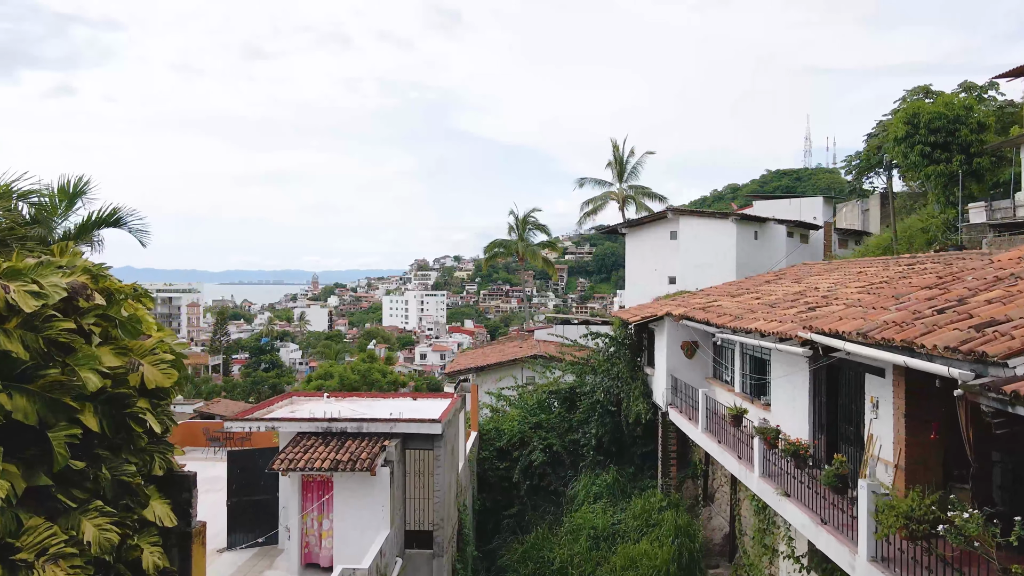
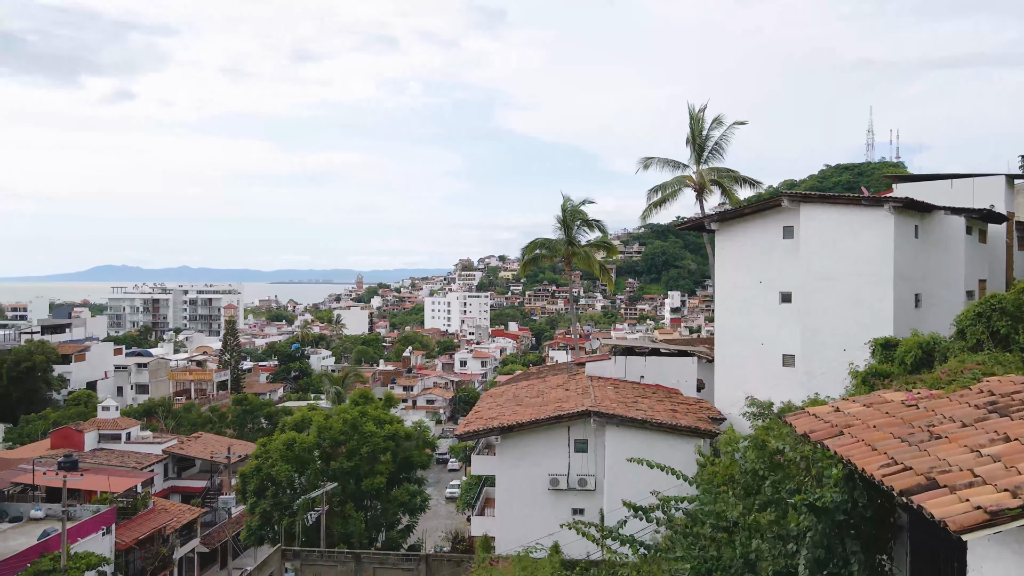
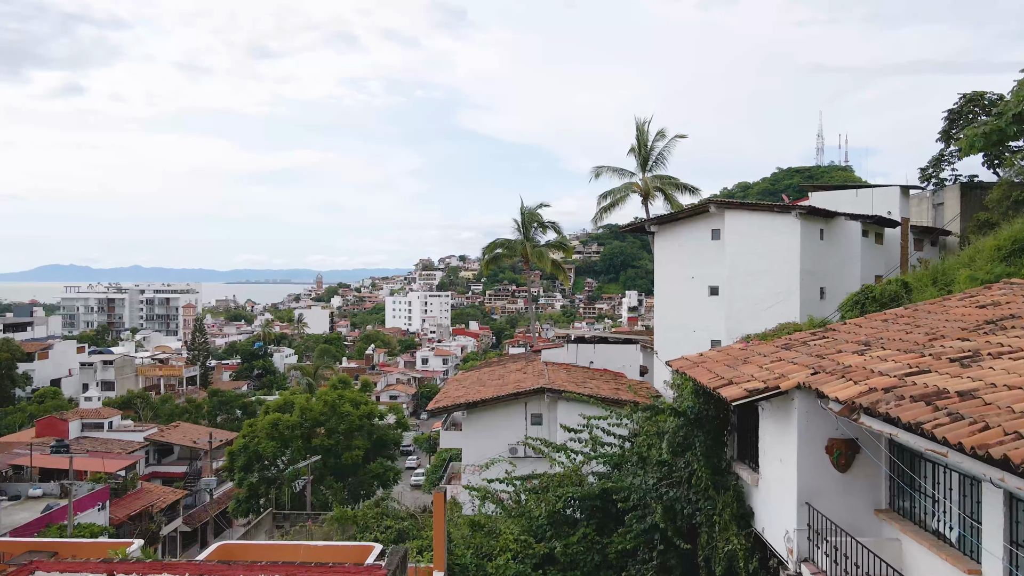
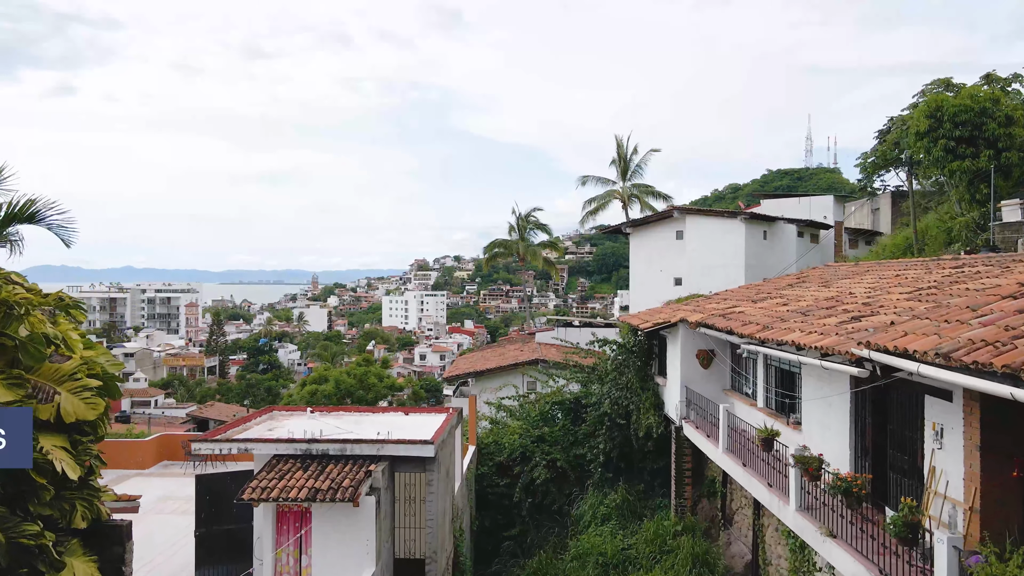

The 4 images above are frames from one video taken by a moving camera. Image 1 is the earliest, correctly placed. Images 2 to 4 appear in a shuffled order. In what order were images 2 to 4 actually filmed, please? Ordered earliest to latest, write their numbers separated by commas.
4, 3, 2
